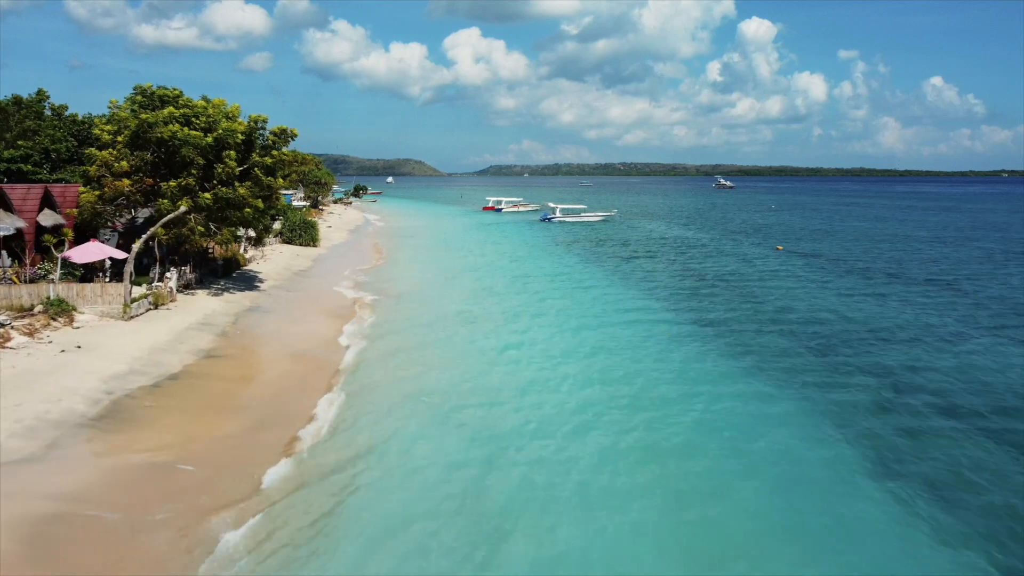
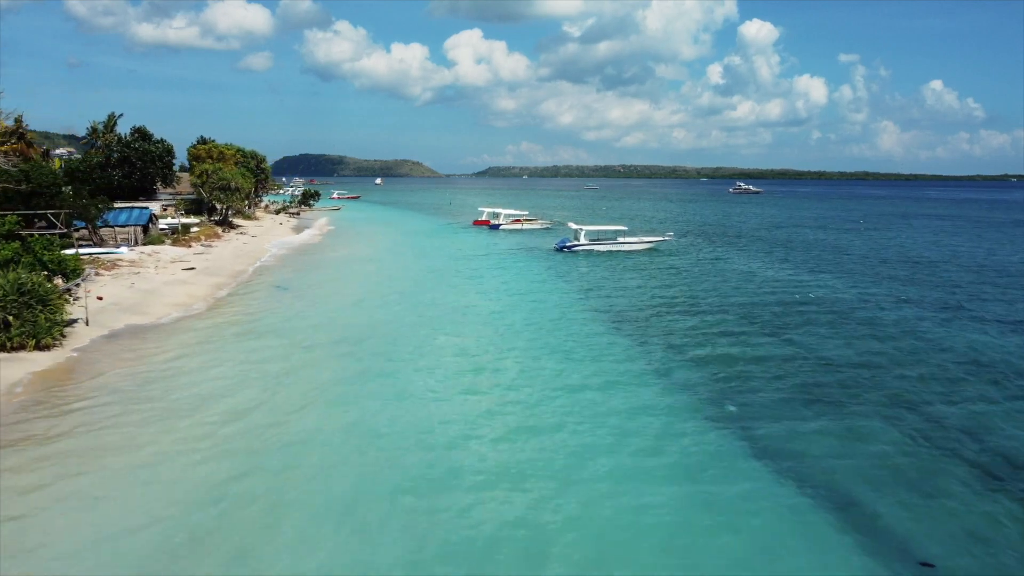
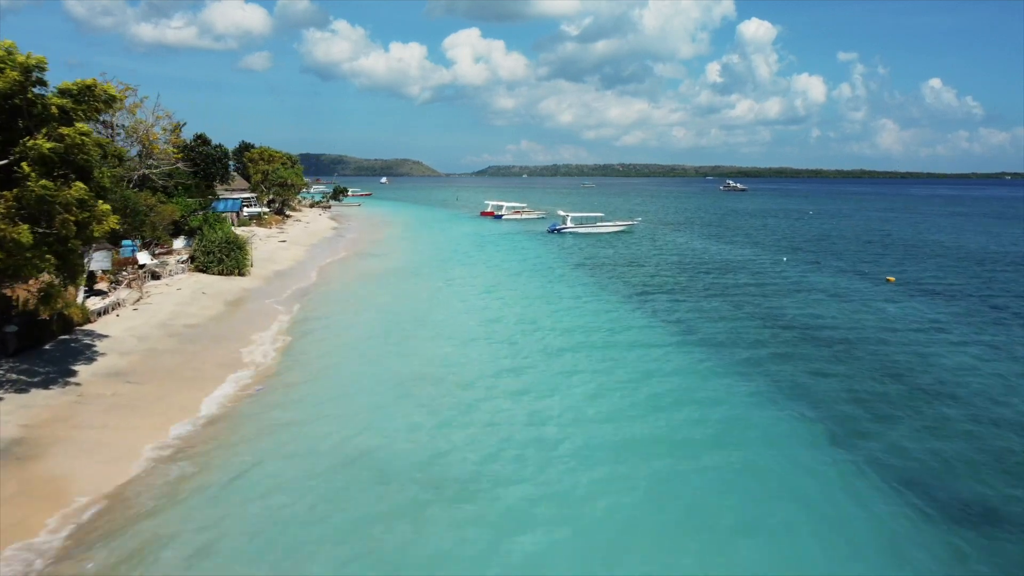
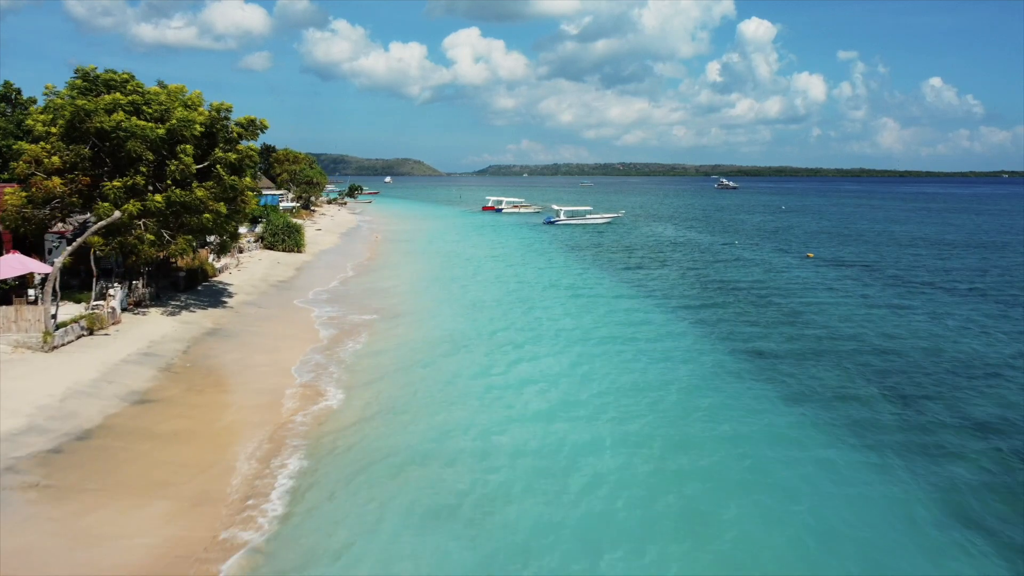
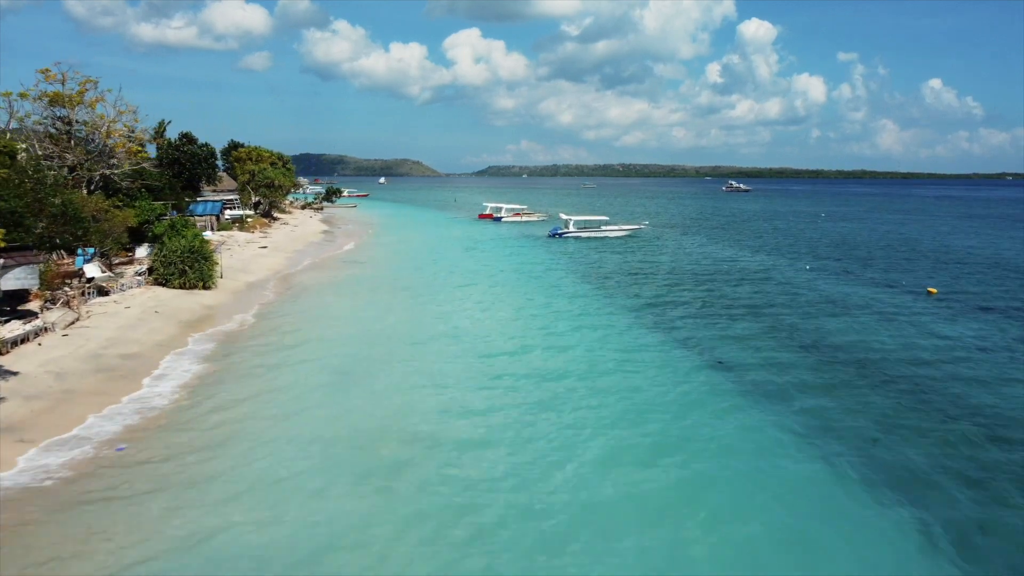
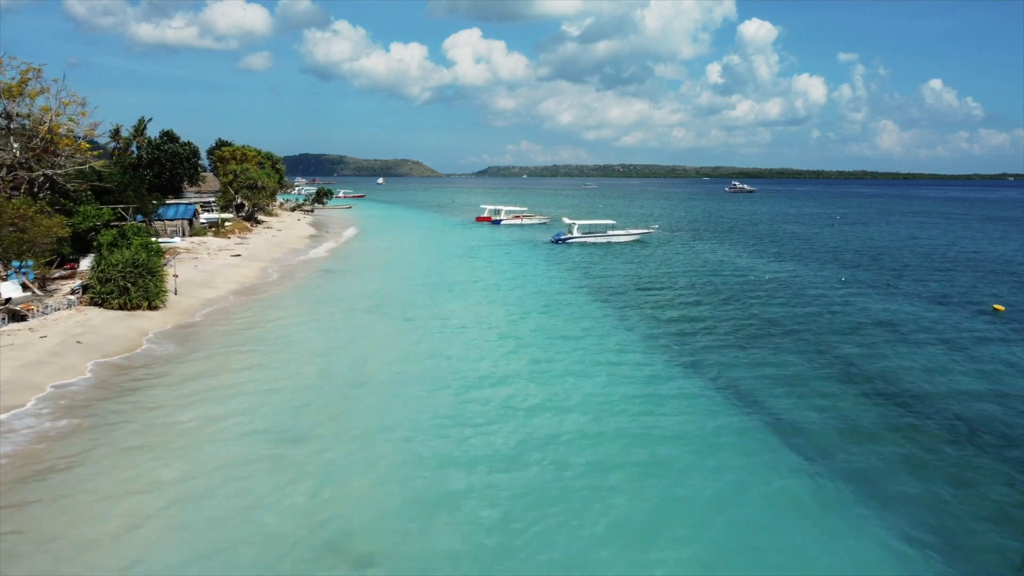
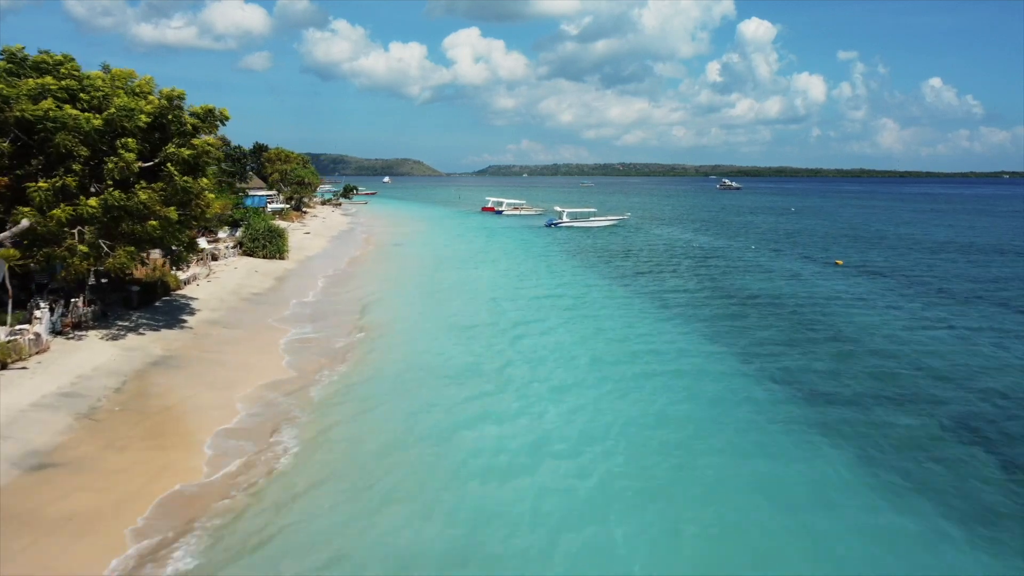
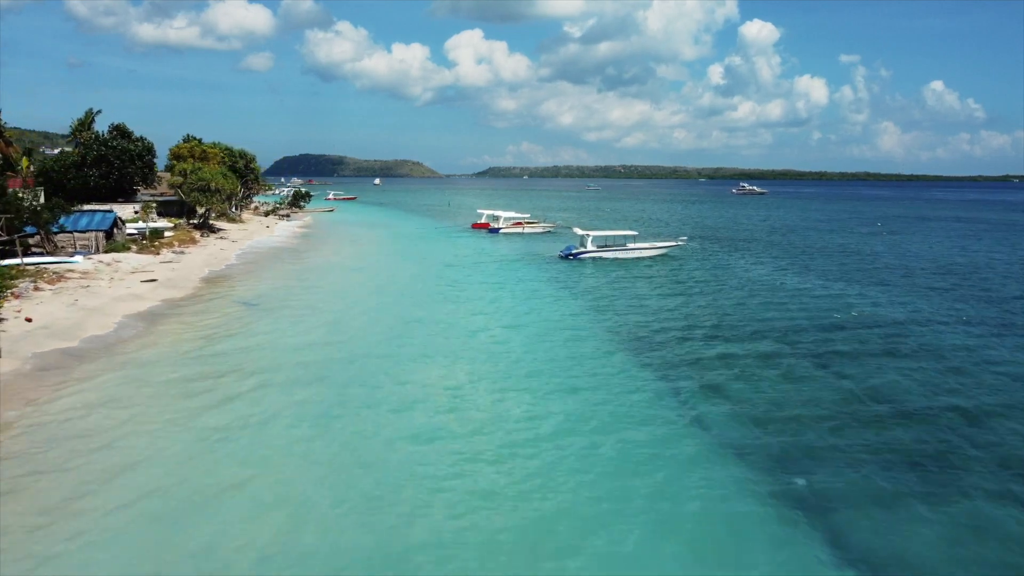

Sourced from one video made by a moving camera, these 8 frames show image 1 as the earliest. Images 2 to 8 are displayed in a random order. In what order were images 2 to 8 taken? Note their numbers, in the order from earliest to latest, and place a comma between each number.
4, 7, 3, 5, 6, 2, 8
